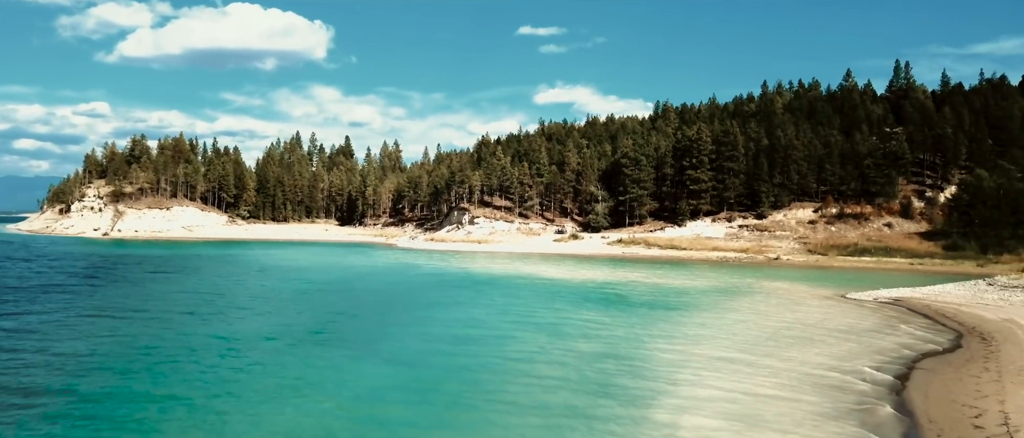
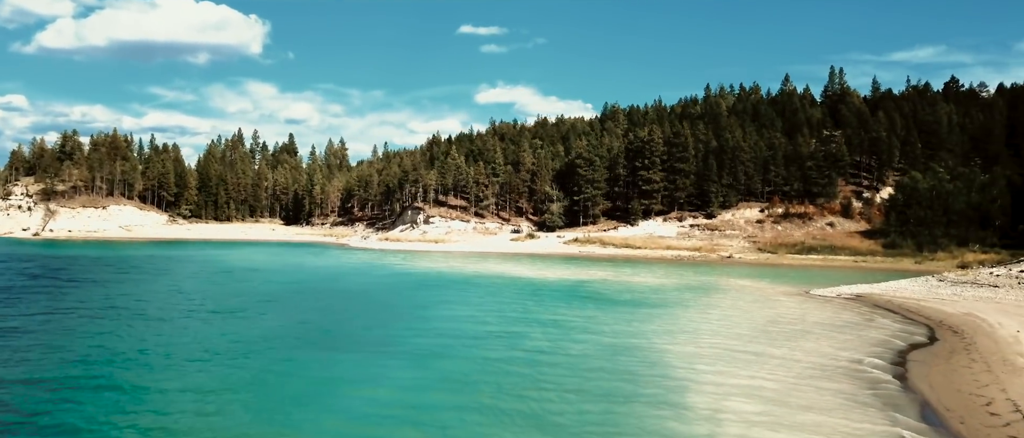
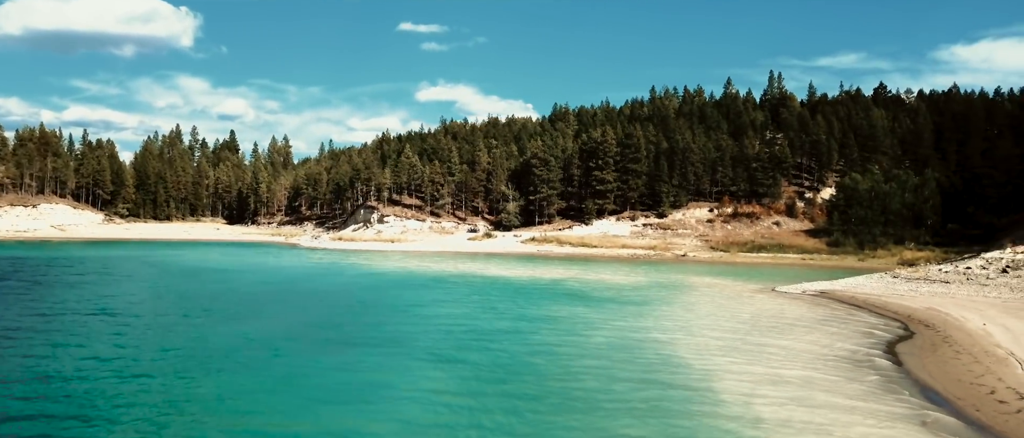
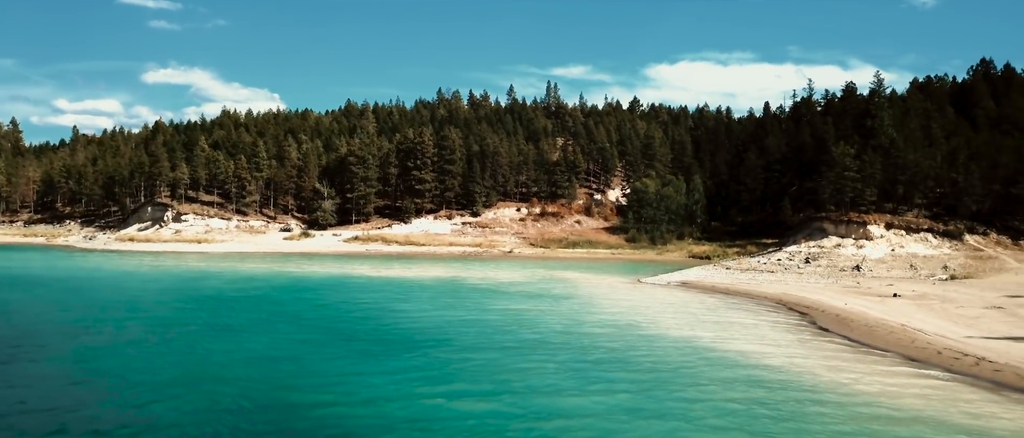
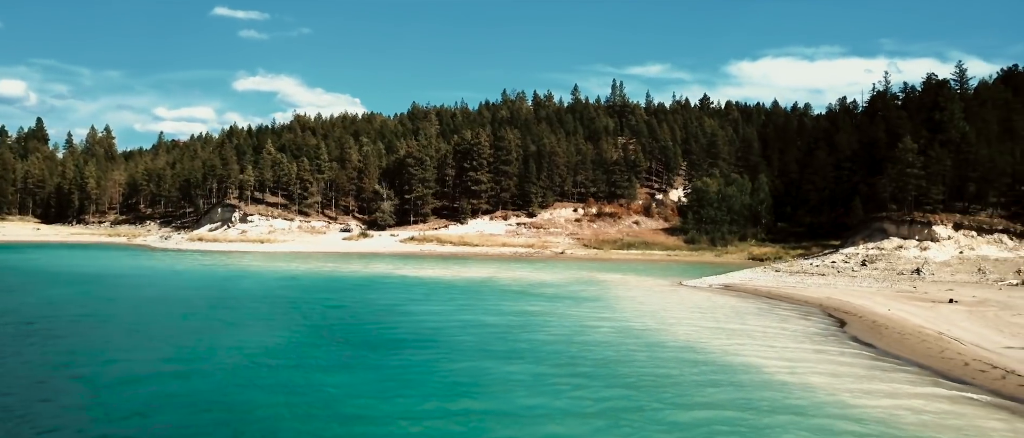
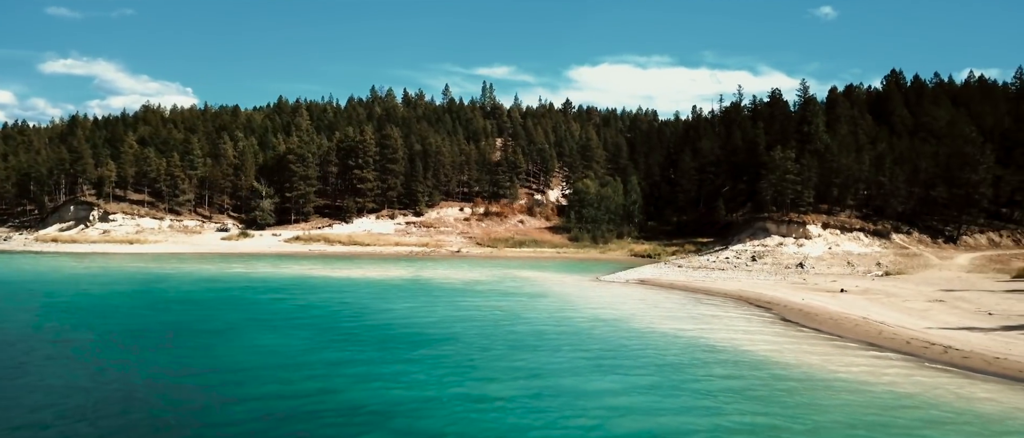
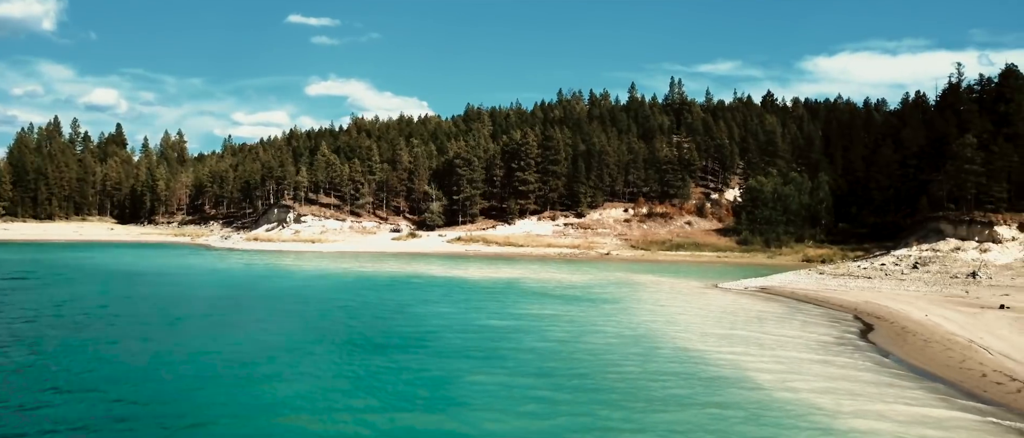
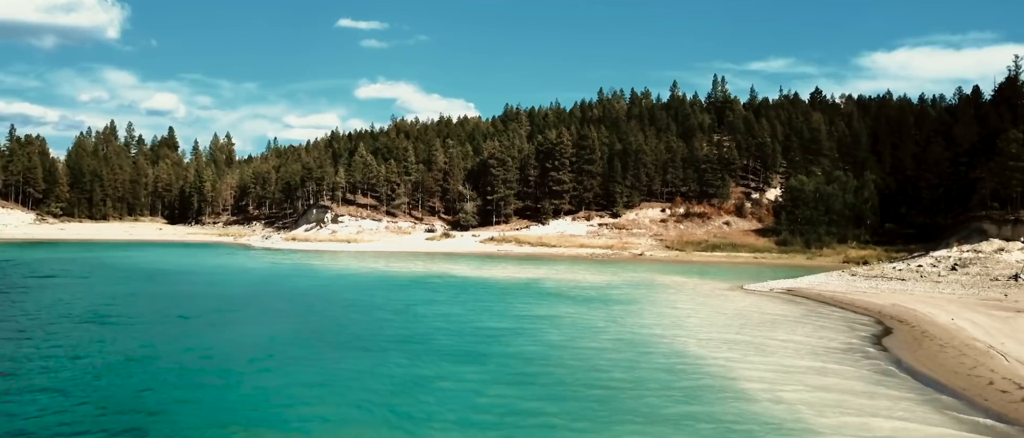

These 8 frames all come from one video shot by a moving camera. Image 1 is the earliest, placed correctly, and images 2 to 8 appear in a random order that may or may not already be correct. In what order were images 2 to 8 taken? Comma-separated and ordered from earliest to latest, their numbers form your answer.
2, 3, 8, 7, 5, 4, 6
